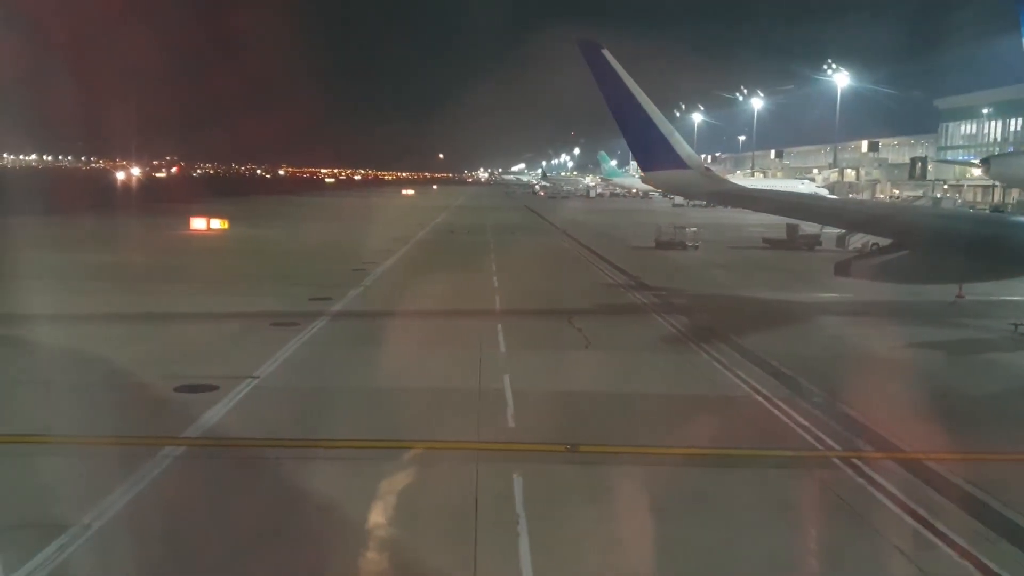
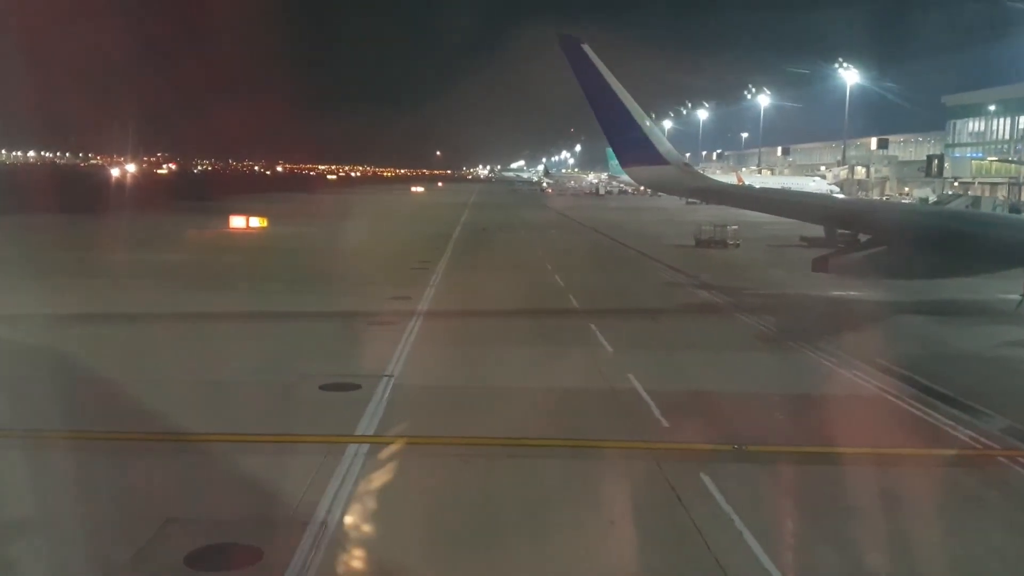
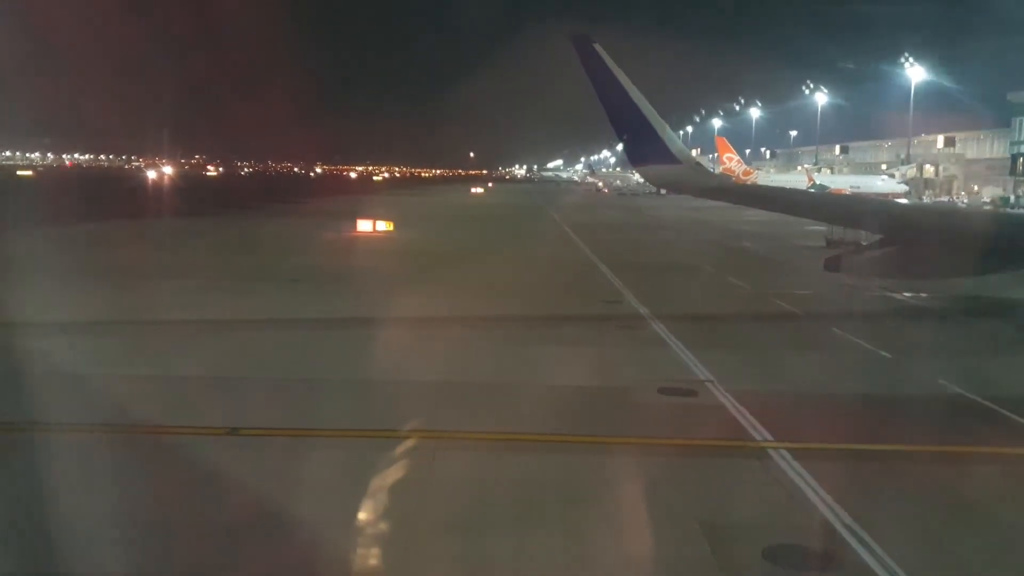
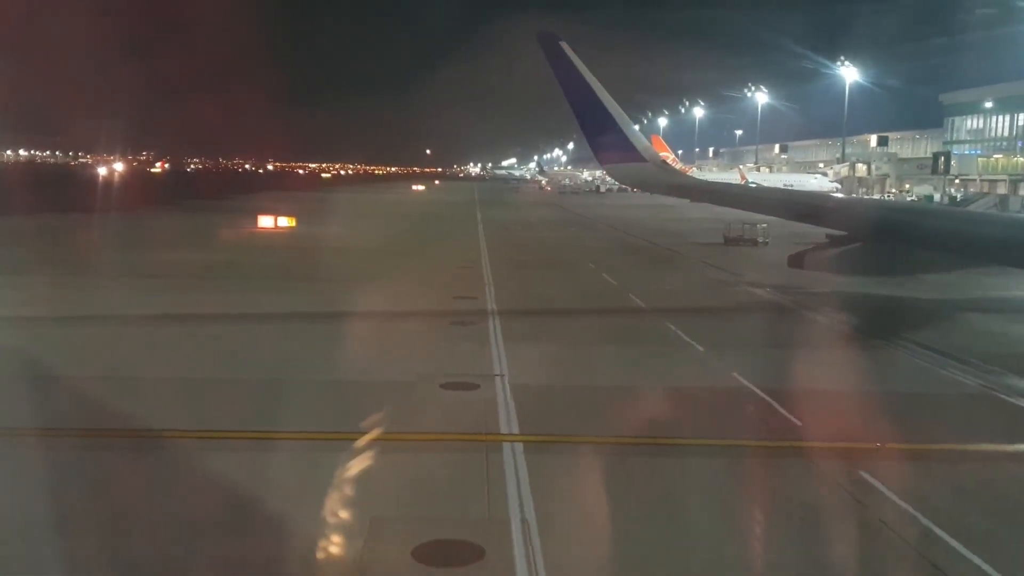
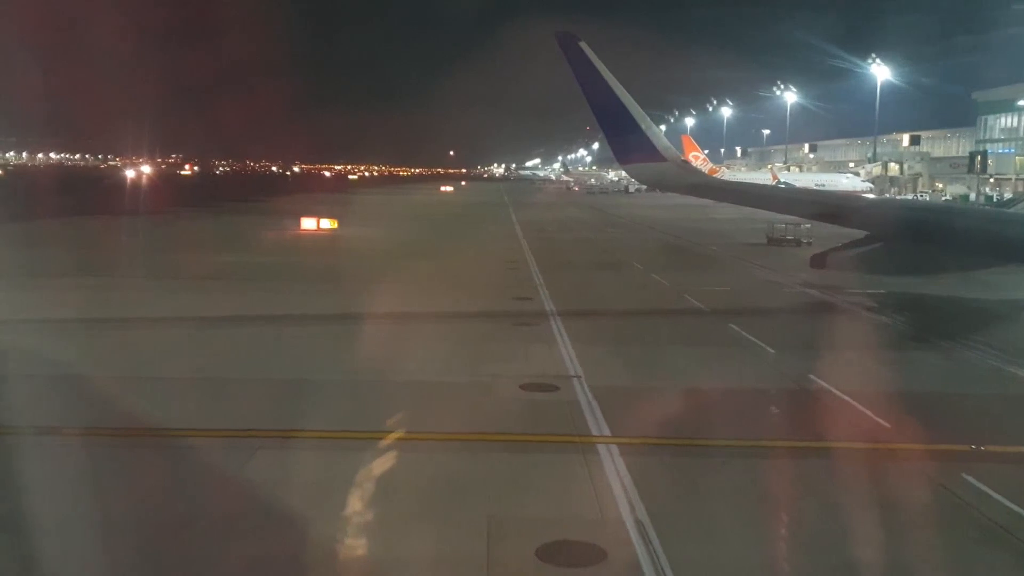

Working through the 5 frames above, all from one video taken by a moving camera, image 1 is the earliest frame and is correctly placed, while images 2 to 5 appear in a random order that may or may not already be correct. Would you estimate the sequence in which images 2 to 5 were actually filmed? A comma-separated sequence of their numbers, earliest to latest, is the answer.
2, 4, 5, 3
